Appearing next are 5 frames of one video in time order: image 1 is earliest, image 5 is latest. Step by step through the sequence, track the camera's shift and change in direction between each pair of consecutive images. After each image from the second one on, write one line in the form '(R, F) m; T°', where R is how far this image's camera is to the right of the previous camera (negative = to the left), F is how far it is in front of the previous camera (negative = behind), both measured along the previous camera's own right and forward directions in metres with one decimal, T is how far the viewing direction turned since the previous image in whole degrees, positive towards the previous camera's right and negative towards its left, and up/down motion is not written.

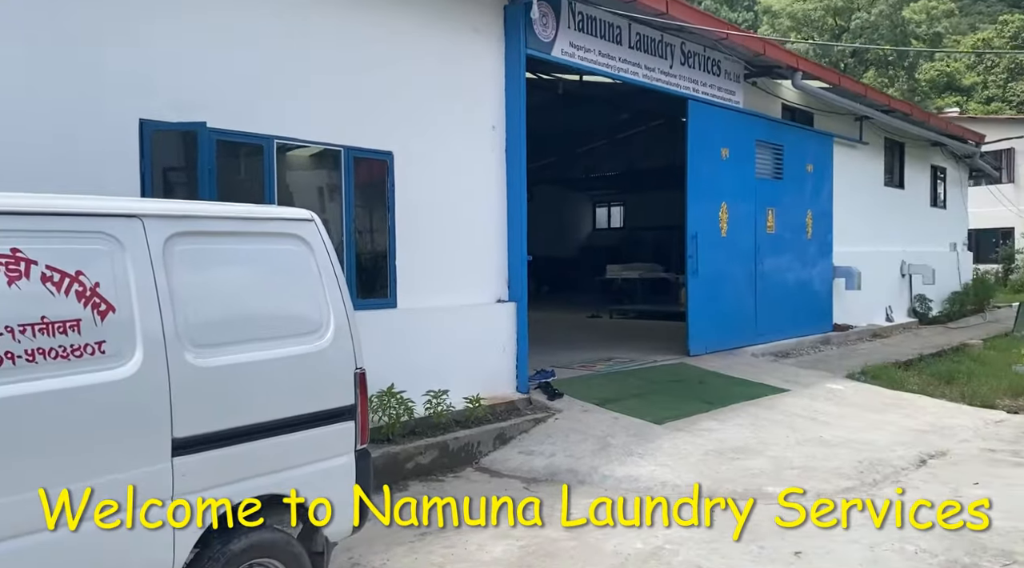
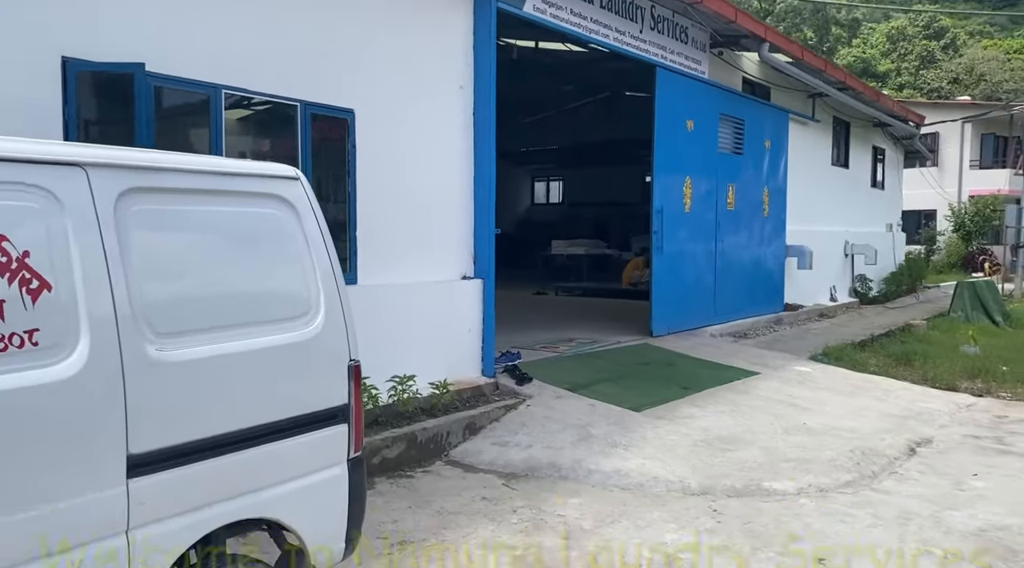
(-0.3, +0.5) m; +6°
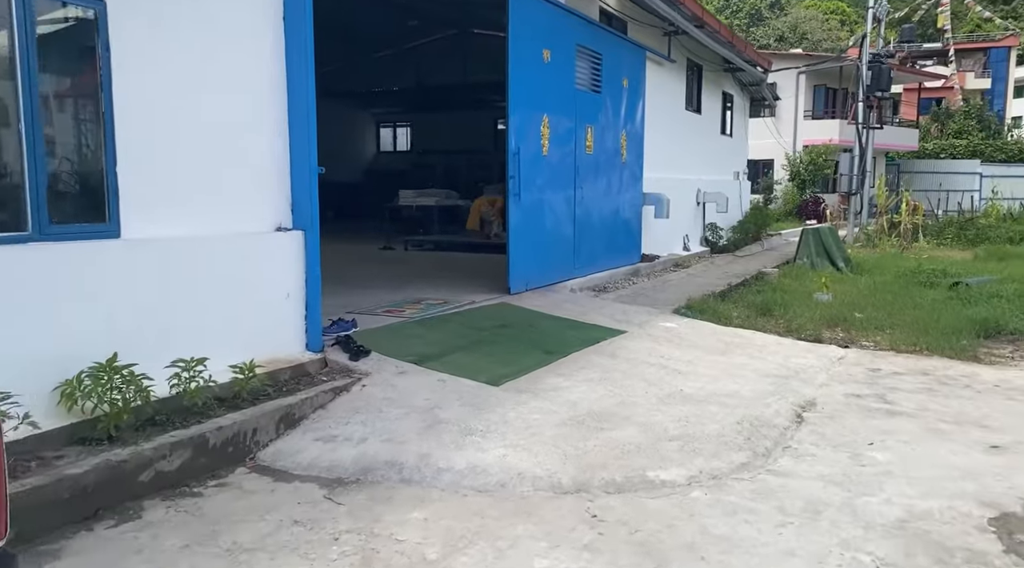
(+0.1, +1.0) m; +11°
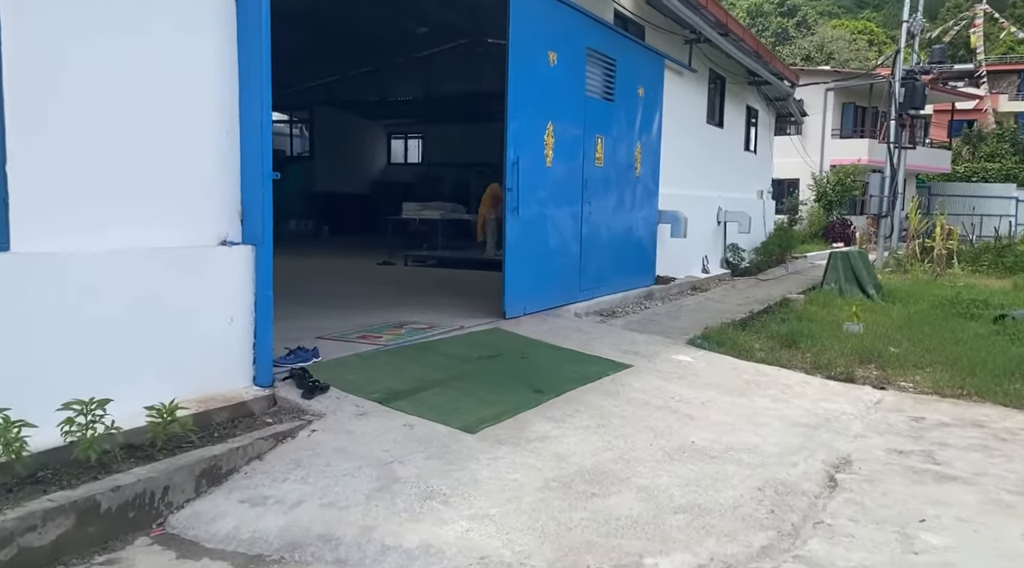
(+0.2, +0.7) m; -1°
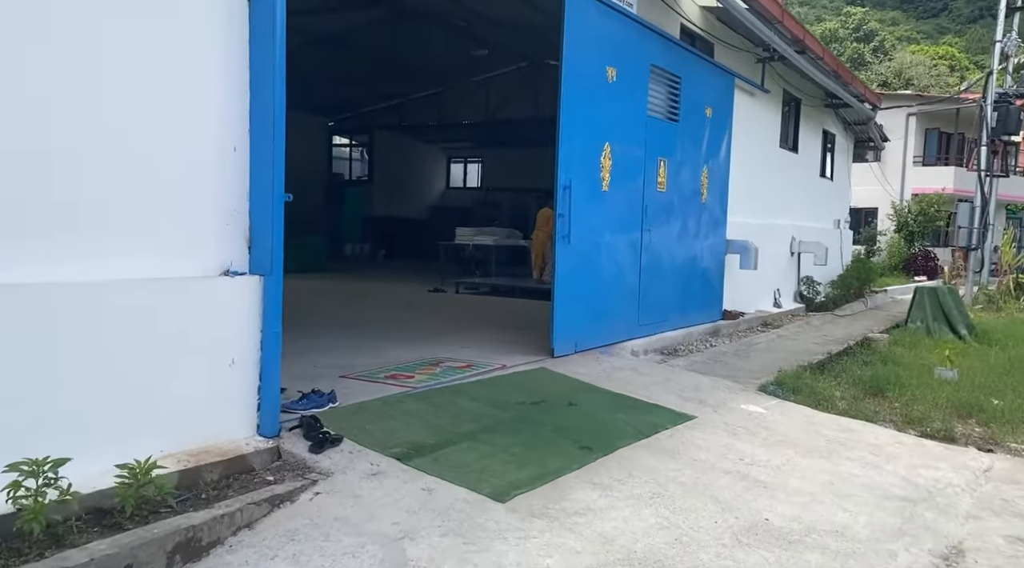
(+0.1, +0.6) m; -5°
